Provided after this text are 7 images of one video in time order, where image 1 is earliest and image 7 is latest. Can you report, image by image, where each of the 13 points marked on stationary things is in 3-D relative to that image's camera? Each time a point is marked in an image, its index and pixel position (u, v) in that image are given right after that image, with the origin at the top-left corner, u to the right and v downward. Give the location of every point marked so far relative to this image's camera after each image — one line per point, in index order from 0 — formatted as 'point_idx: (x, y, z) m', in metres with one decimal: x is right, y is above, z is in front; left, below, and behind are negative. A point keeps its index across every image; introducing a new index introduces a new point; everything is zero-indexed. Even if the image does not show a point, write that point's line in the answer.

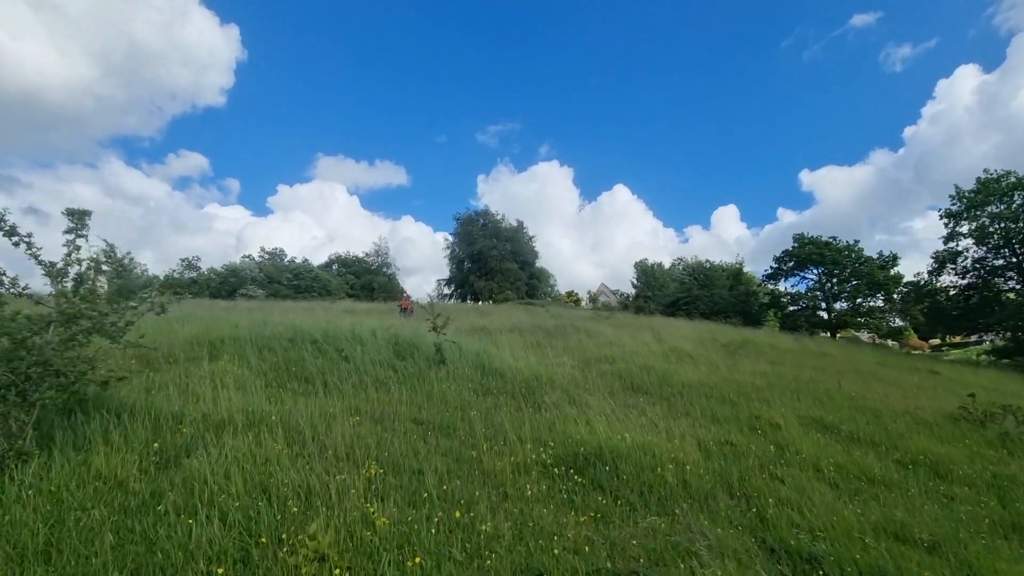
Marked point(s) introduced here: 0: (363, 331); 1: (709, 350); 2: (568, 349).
0: (-2.6, -0.7, +8.5) m
1: (+5.9, -1.9, +14.5) m
2: (+1.4, -1.5, +12.2) m
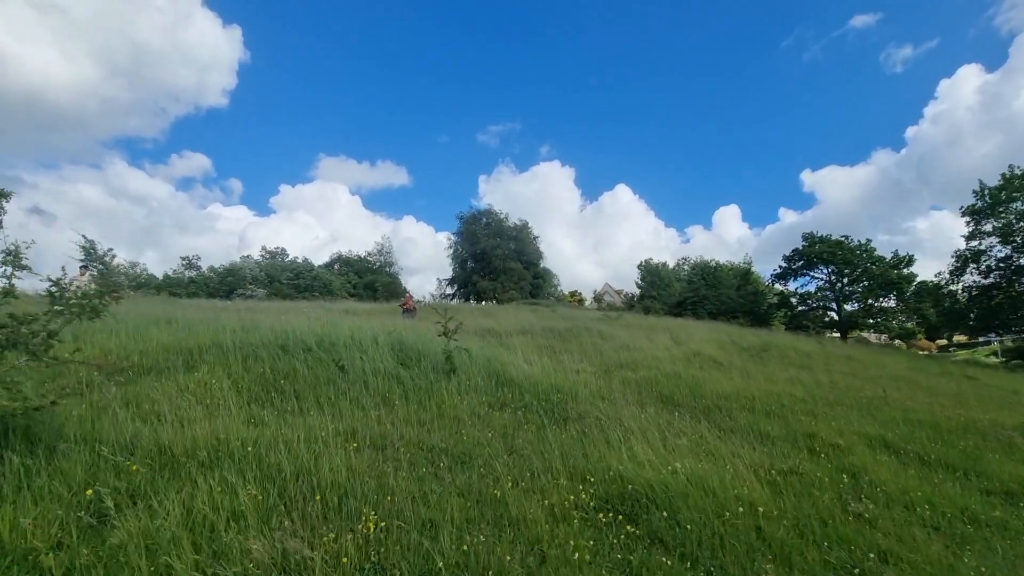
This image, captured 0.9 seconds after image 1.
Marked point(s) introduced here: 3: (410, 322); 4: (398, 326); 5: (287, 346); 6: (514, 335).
0: (-2.3, -0.7, +7.6) m
1: (+6.2, -1.9, +13.6) m
2: (+1.7, -1.5, +11.3) m
3: (-2.5, -0.9, +12.4) m
4: (-2.2, -0.8, +9.7) m
5: (-2.9, -0.7, +6.3) m
6: (+0.1, -1.3, +13.9) m
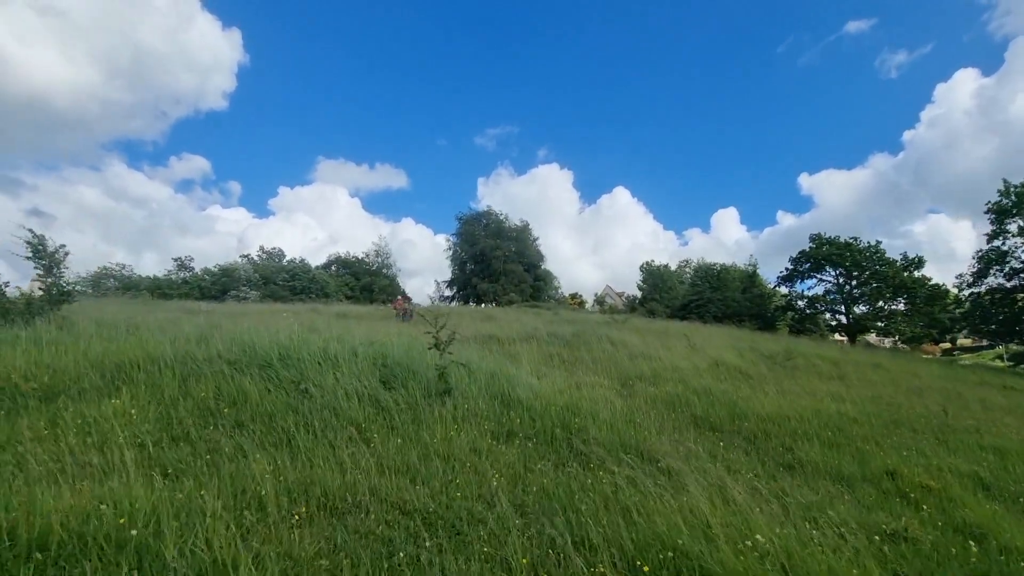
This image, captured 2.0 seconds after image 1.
0: (-2.2, -0.7, +6.4) m
1: (+6.2, -1.9, +12.4) m
2: (+1.7, -1.6, +10.1) m
3: (-2.4, -1.0, +11.1) m
4: (-2.1, -0.8, +8.5) m
5: (-2.8, -0.7, +5.1) m
6: (+0.2, -1.4, +12.7) m
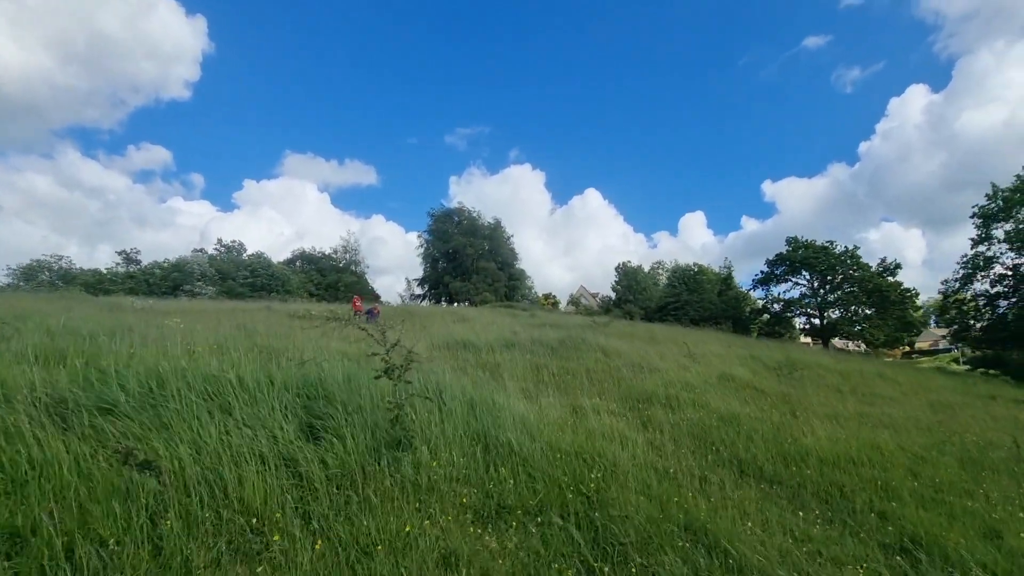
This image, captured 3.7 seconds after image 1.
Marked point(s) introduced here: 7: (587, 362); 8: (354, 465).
0: (-2.3, -0.7, +4.6) m
1: (+5.8, -2.0, +11.1) m
2: (+1.4, -1.6, +8.5) m
3: (-2.8, -0.9, +9.3) m
4: (-2.3, -0.8, +6.6) m
5: (-2.8, -0.7, +3.2) m
6: (-0.3, -1.4, +10.9) m
7: (+1.5, -1.5, +10.2) m
8: (-1.0, -1.1, +3.2) m
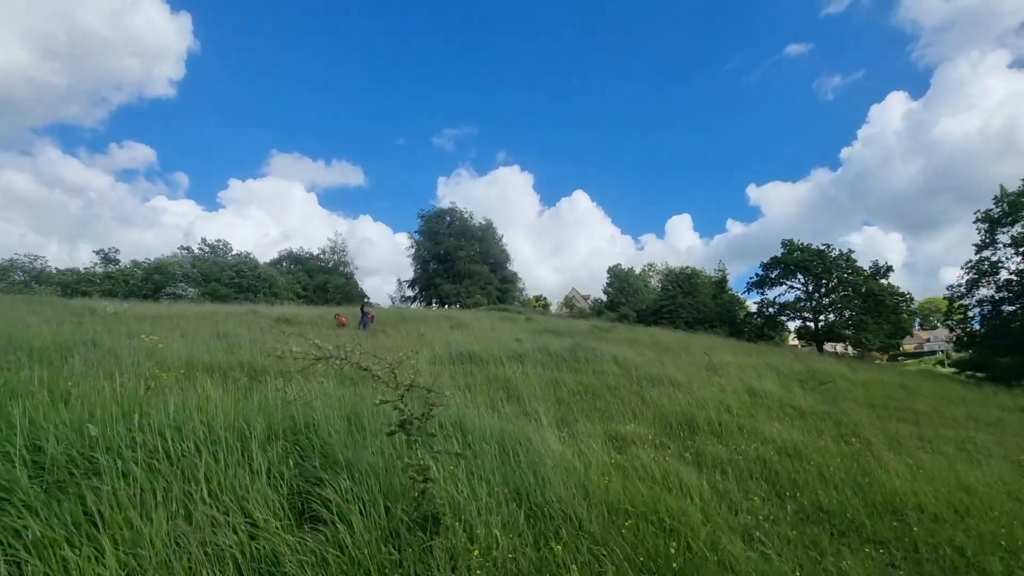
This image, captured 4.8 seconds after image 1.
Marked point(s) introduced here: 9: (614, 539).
0: (-2.0, -0.8, +3.6) m
1: (+5.9, -2.1, +10.3) m
2: (+1.7, -1.7, +7.6) m
3: (-2.6, -1.0, +8.3) m
4: (-2.0, -0.9, +5.6) m
5: (-2.4, -0.8, +2.2) m
6: (-0.1, -1.5, +10.0) m
7: (+1.7, -1.7, +9.4) m
8: (-0.6, -1.2, +2.2) m
9: (+0.6, -1.5, +3.0) m
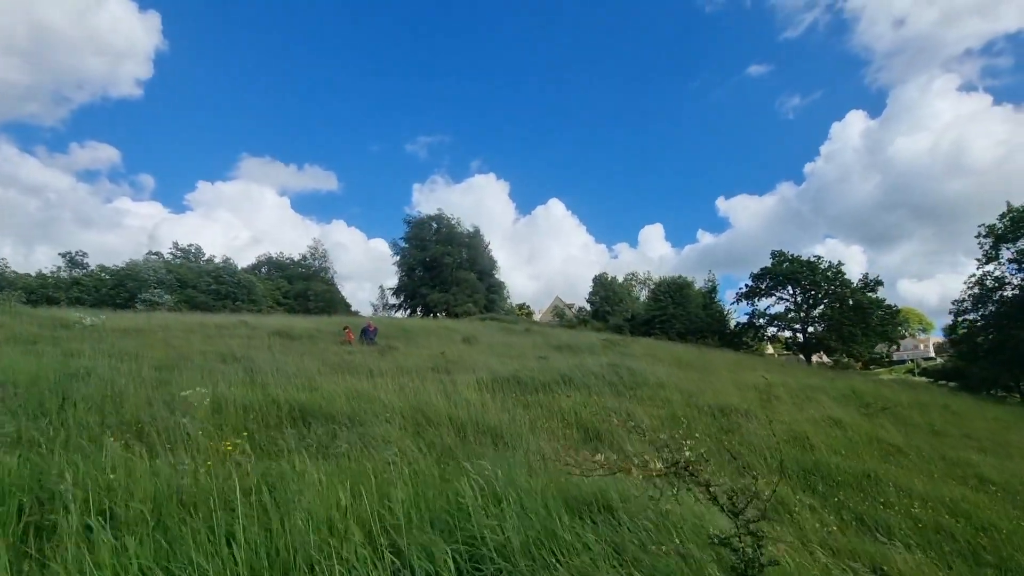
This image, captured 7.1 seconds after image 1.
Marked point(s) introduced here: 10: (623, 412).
0: (-0.7, -1.0, +2.5) m
1: (+6.9, -2.5, +9.5) m
2: (+2.7, -2.0, +6.6) m
3: (-1.5, -1.3, +7.1) m
4: (-0.9, -1.1, +4.5) m
5: (-1.1, -1.0, +1.1) m
6: (+0.8, -1.8, +9.0) m
7: (+2.7, -2.0, +8.4) m
8: (+0.7, -1.5, +1.2) m
9: (+1.9, -1.8, +2.0) m
10: (+1.6, -1.9, +7.4) m
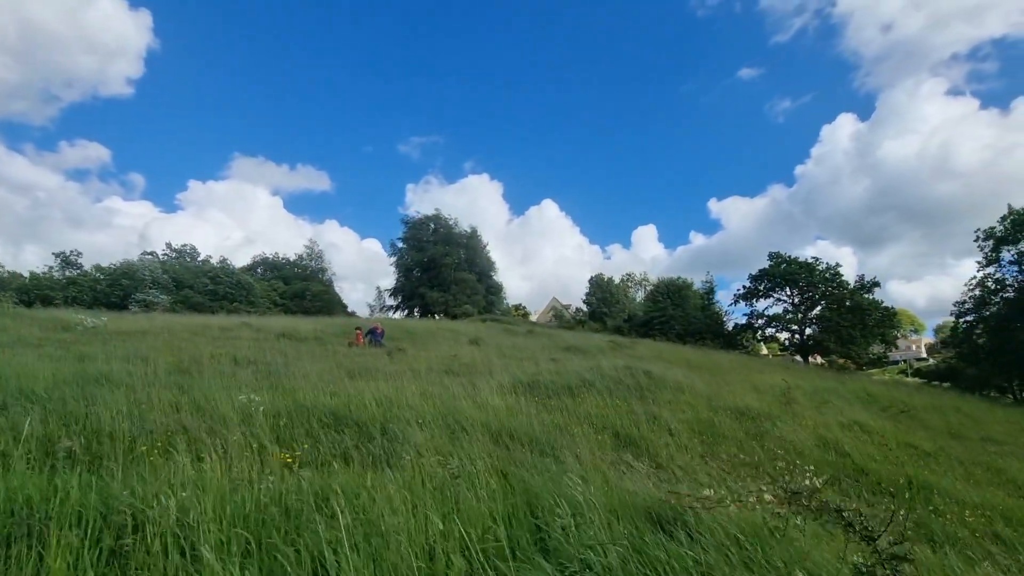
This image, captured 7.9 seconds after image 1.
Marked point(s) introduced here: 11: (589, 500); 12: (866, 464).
0: (-0.3, -1.1, +2.4) m
1: (+7.2, -2.6, +9.5) m
2: (+3.1, -2.0, +6.5) m
3: (-1.1, -1.3, +7.0) m
4: (-0.4, -1.2, +4.4) m
5: (-0.6, -1.0, +0.9) m
6: (+1.2, -1.9, +8.8) m
7: (+3.1, -2.0, +8.3) m
8: (+1.2, -1.5, +1.1) m
9: (+2.4, -1.8, +1.9) m
10: (+2.0, -1.9, +7.3) m
11: (+0.4, -1.1, +2.8) m
12: (+4.3, -2.1, +6.0) m
